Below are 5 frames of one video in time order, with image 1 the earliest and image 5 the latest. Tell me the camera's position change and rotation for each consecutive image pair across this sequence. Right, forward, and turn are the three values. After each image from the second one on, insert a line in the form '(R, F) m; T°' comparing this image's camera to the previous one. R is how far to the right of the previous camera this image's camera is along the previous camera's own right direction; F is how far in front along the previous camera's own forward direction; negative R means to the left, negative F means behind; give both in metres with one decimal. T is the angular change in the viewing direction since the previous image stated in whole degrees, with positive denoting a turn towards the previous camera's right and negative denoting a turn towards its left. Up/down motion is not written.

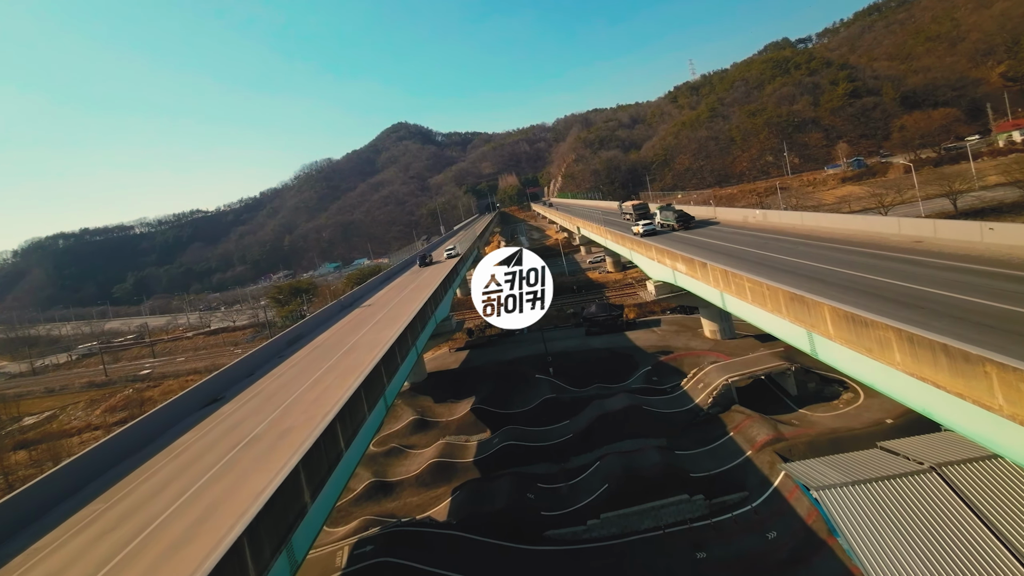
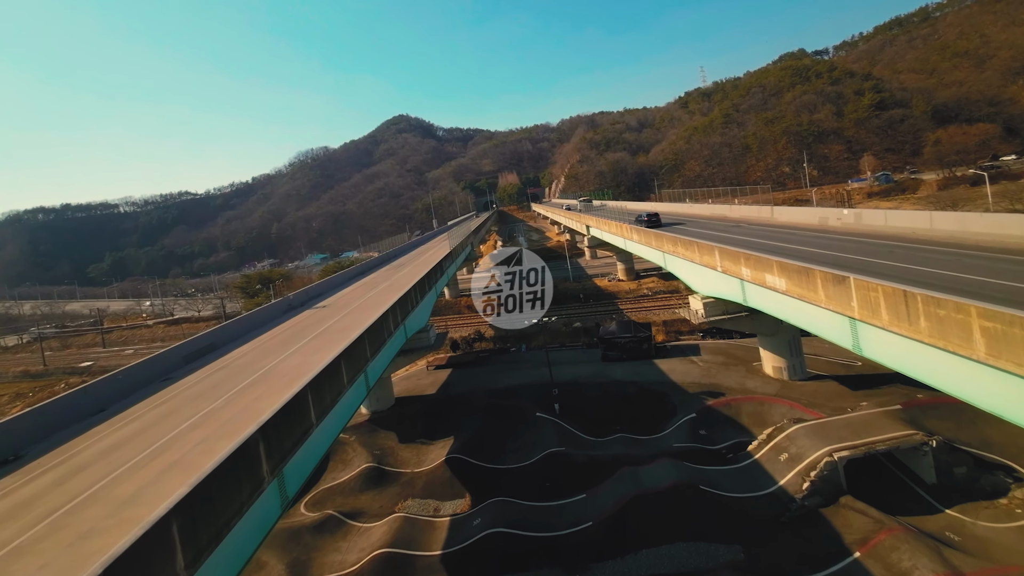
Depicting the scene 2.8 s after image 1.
(-0.3, +6.5) m; +1°
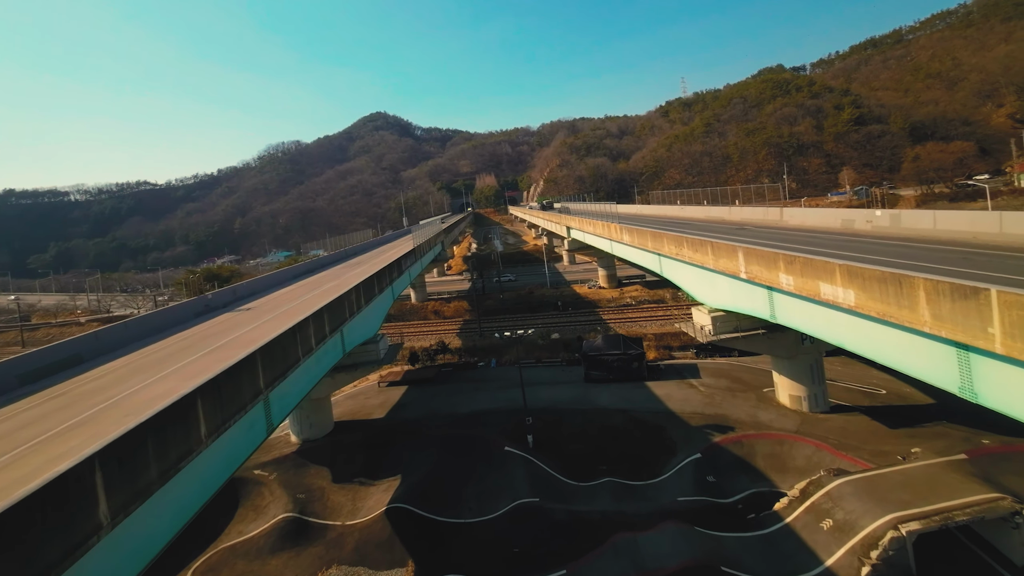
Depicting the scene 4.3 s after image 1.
(+0.3, +3.6) m; +3°
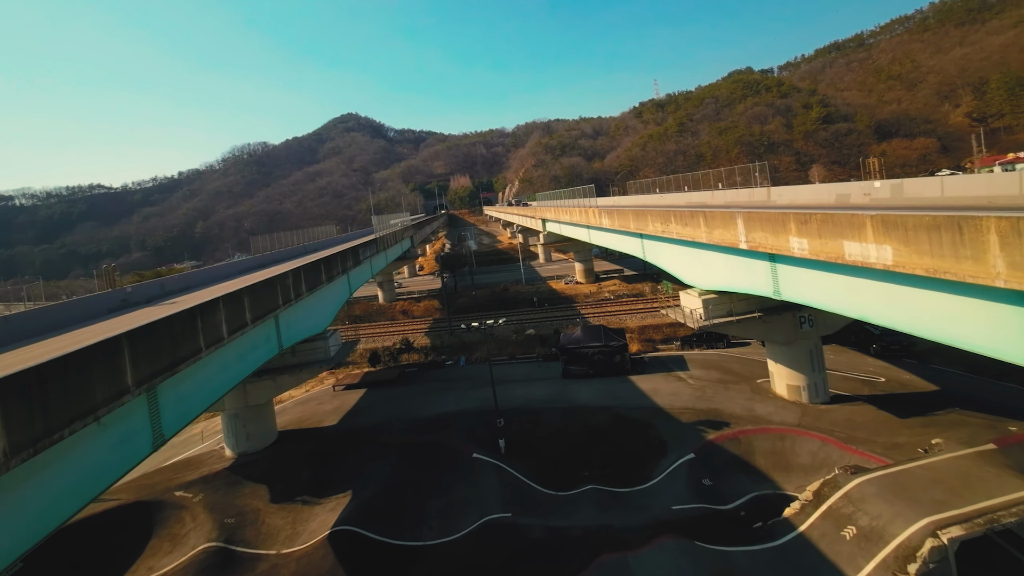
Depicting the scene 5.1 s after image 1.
(+0.3, +1.9) m; +3°
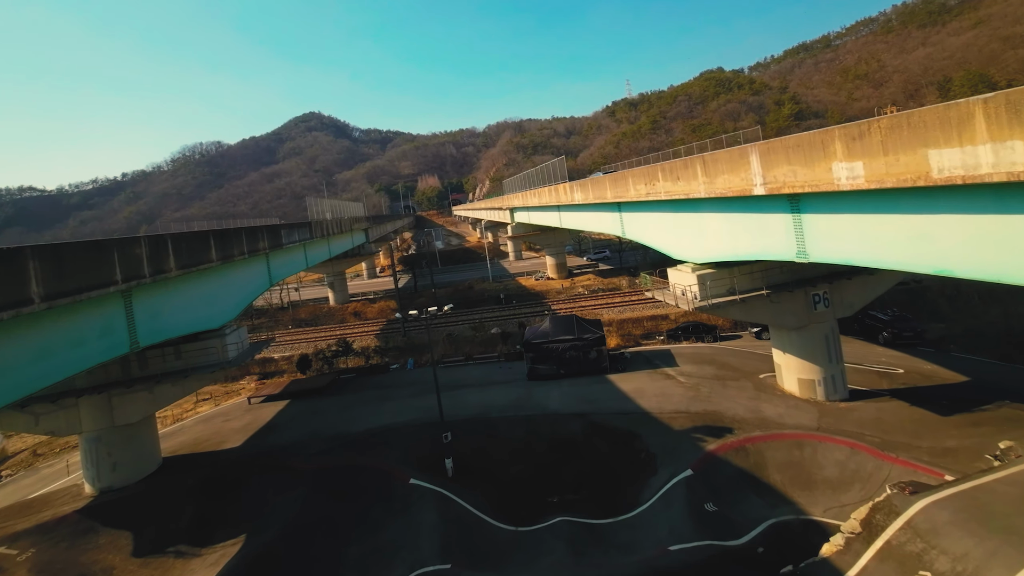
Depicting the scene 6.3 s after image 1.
(+0.7, +2.9) m; +3°
